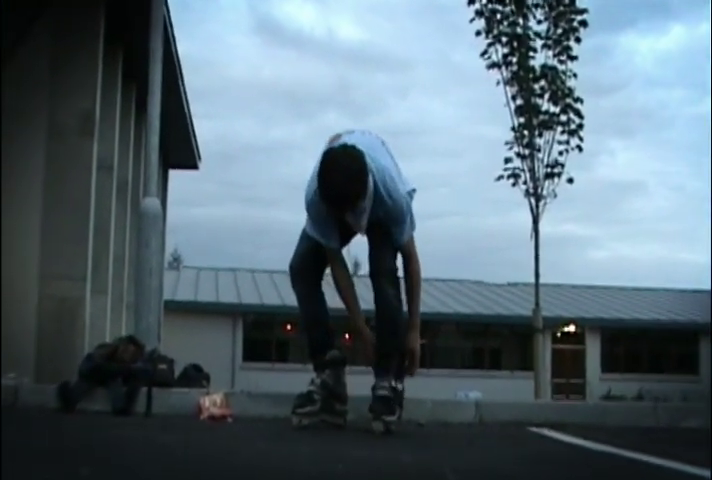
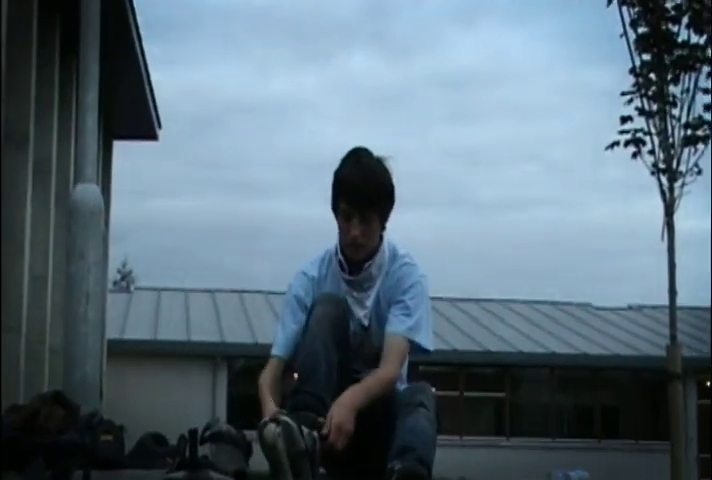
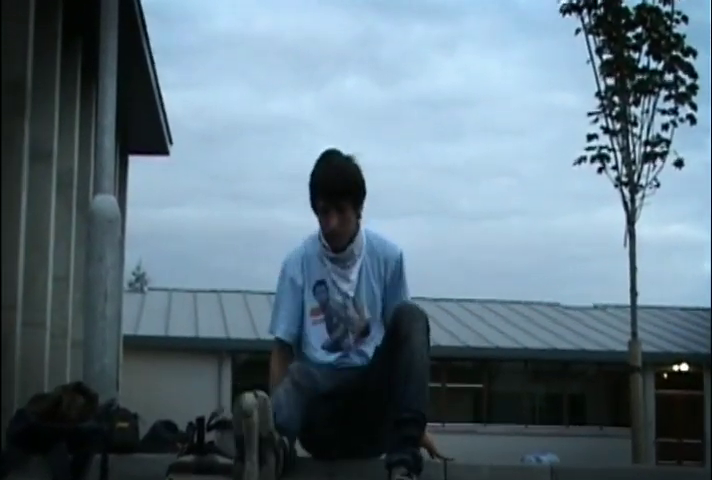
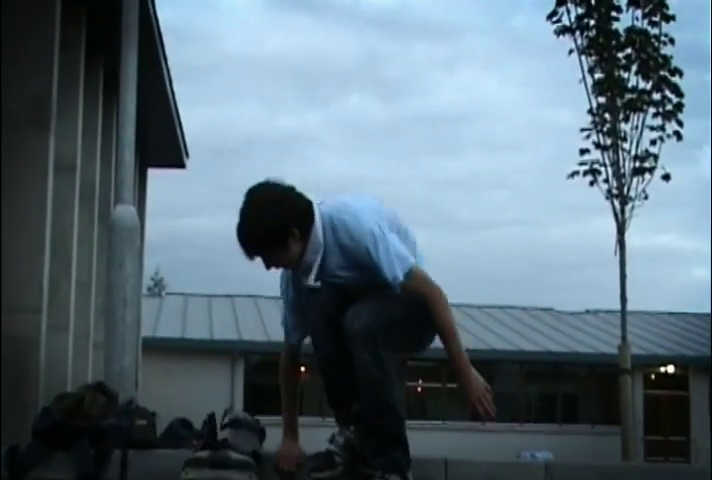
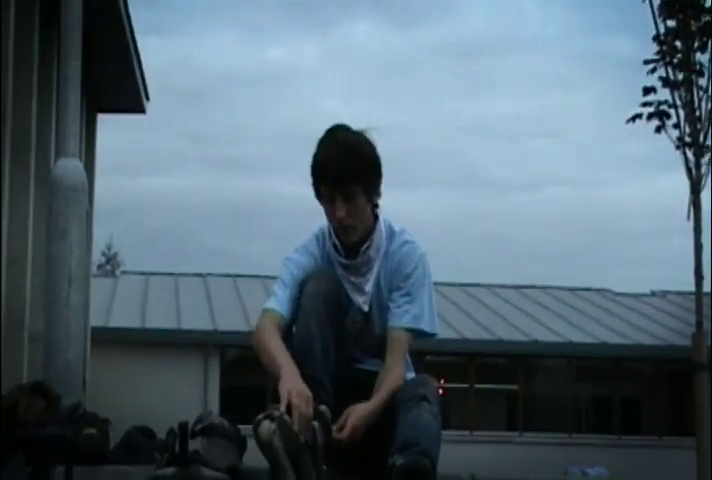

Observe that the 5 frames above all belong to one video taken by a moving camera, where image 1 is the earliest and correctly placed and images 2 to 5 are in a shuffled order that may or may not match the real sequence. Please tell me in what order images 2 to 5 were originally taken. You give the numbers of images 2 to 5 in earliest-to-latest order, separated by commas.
4, 3, 2, 5
